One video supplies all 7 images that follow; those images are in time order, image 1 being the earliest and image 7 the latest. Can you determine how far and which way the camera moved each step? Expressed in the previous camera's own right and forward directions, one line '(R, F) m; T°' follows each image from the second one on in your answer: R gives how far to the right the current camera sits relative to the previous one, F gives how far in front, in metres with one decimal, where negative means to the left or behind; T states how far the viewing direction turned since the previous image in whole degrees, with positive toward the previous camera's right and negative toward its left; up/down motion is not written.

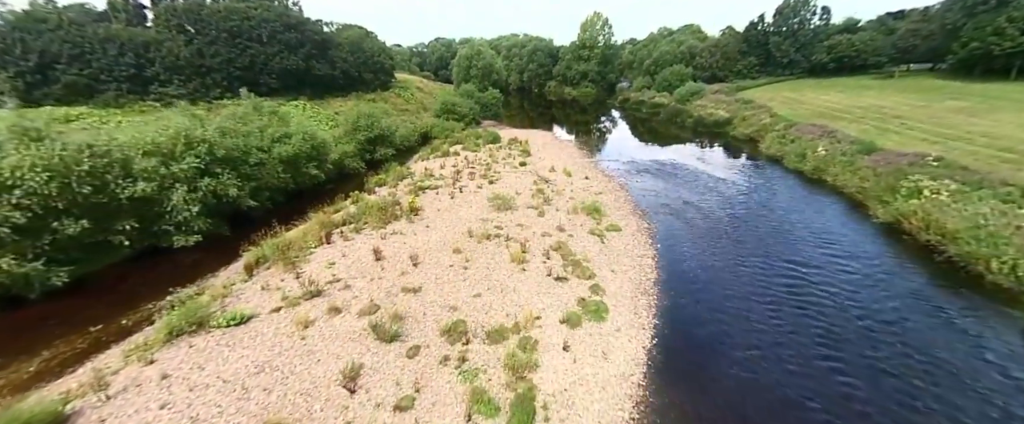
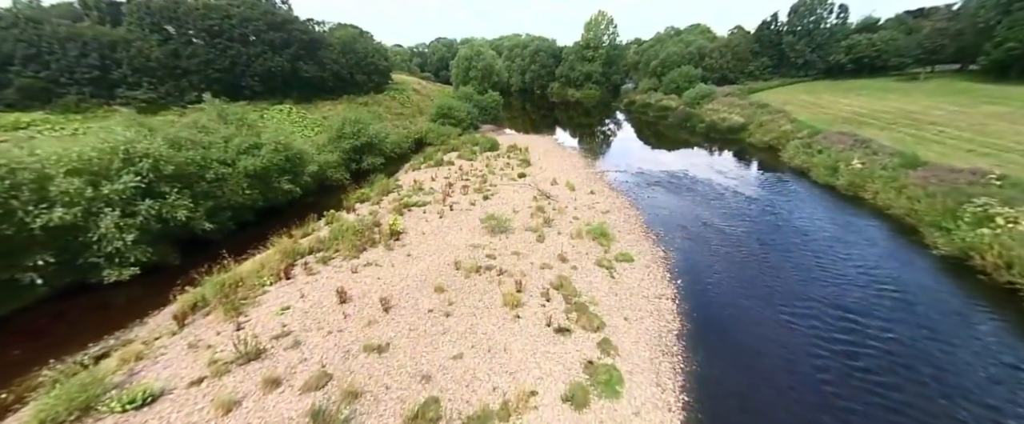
(+0.4, +3.1) m; 0°
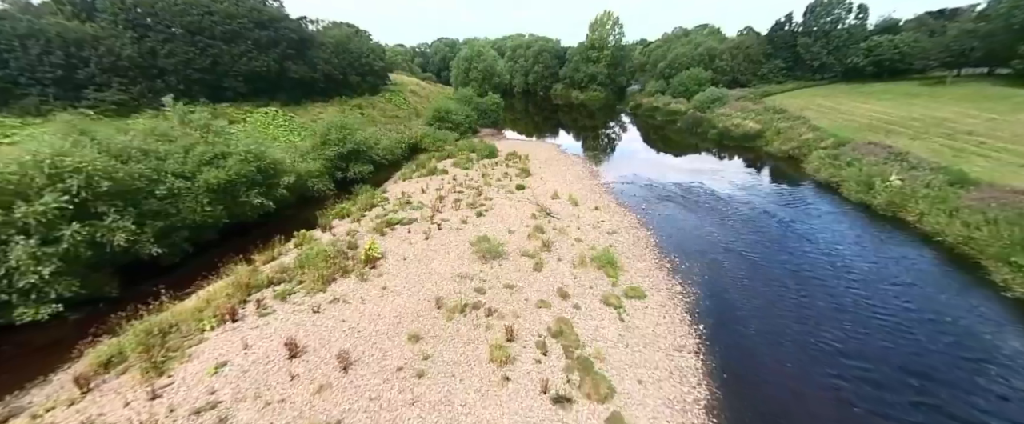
(+0.4, +2.7) m; 0°
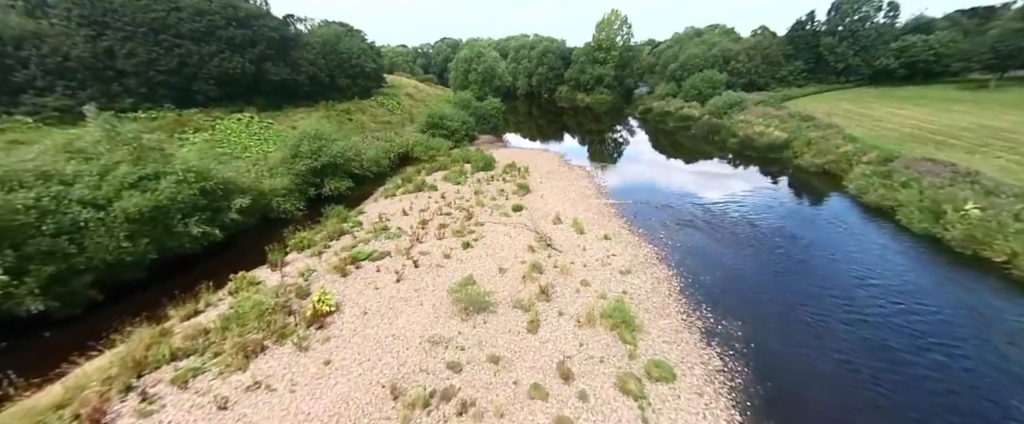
(+0.6, +4.1) m; -1°
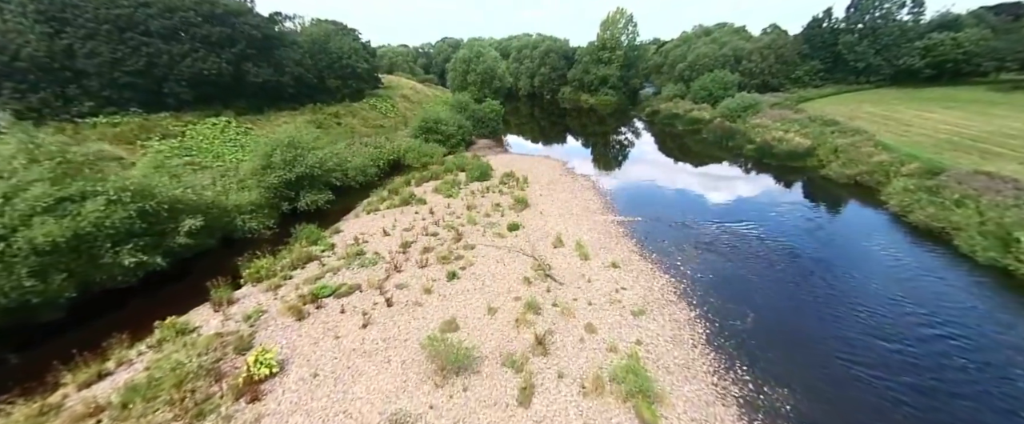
(+0.5, +3.0) m; 0°
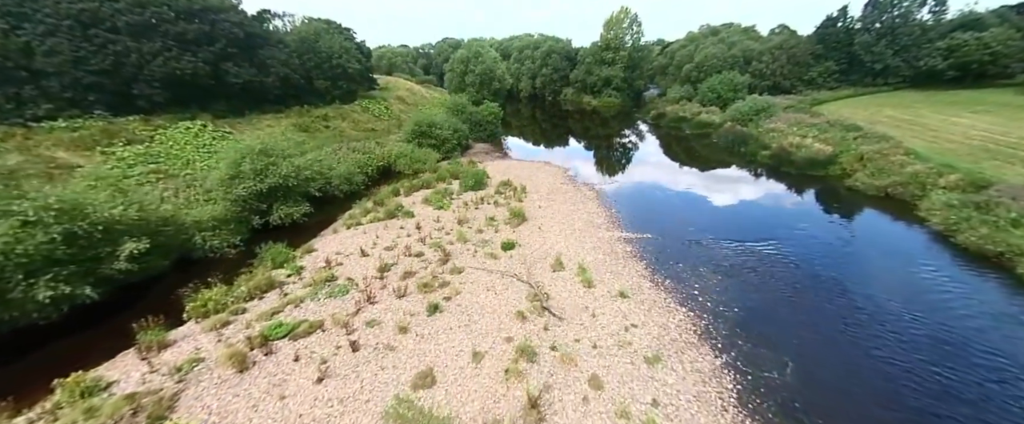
(+0.4, +2.6) m; 0°
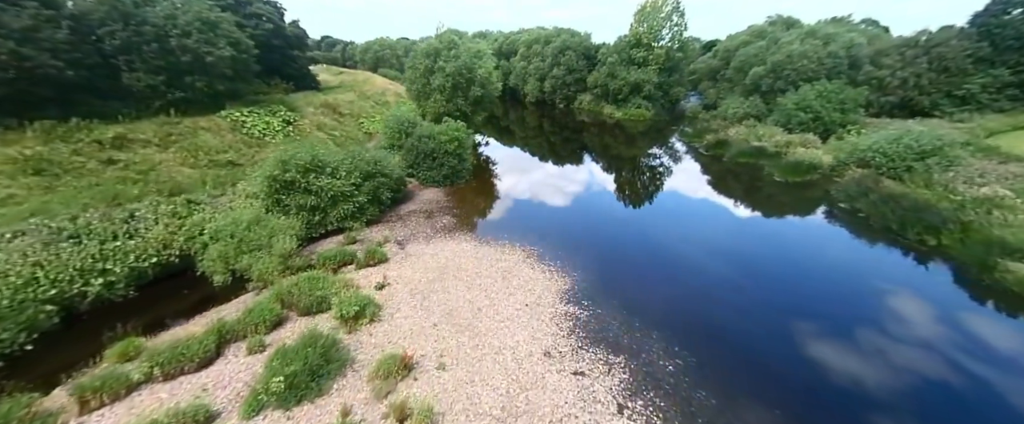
(+3.4, +21.3) m; -2°
